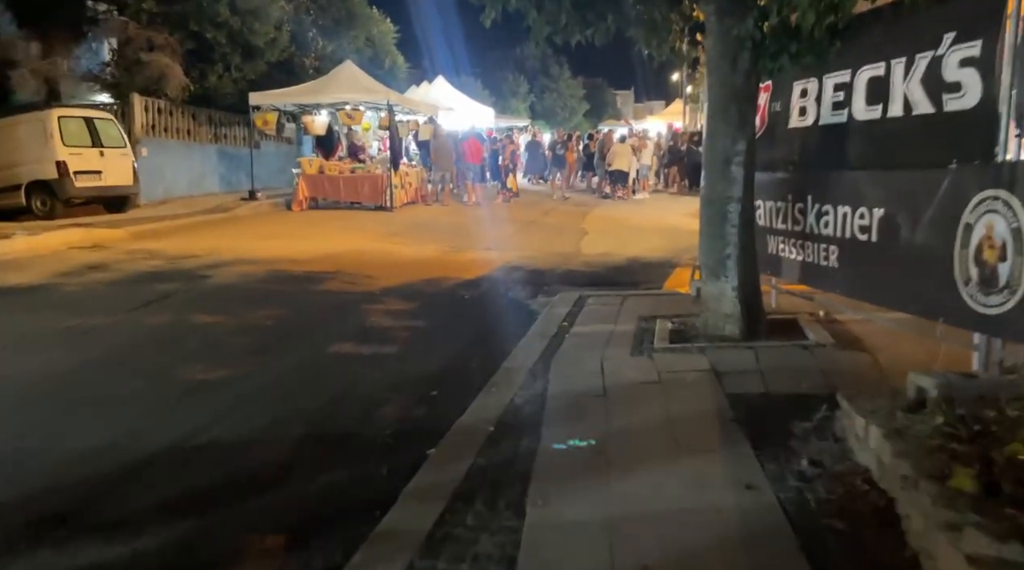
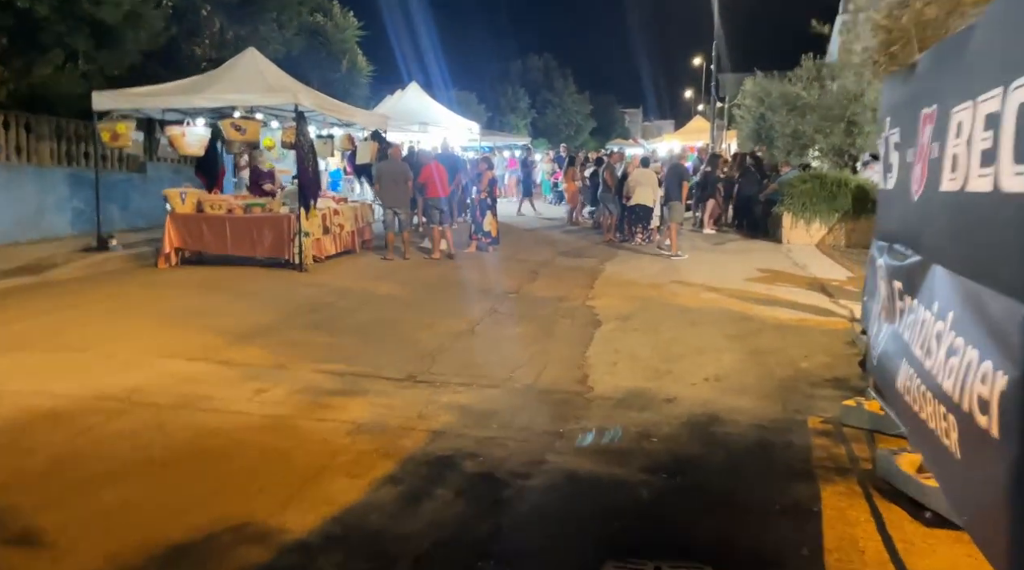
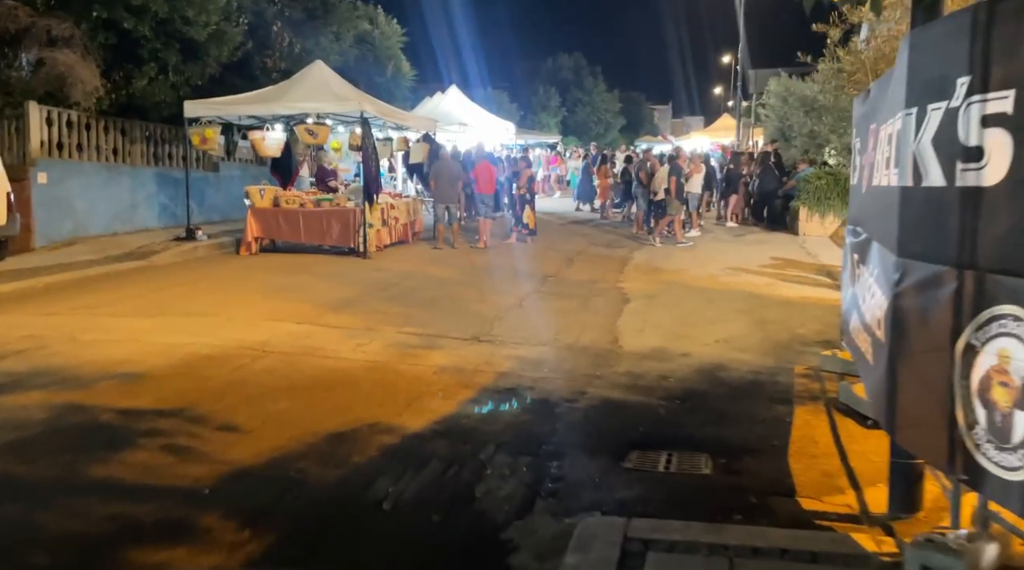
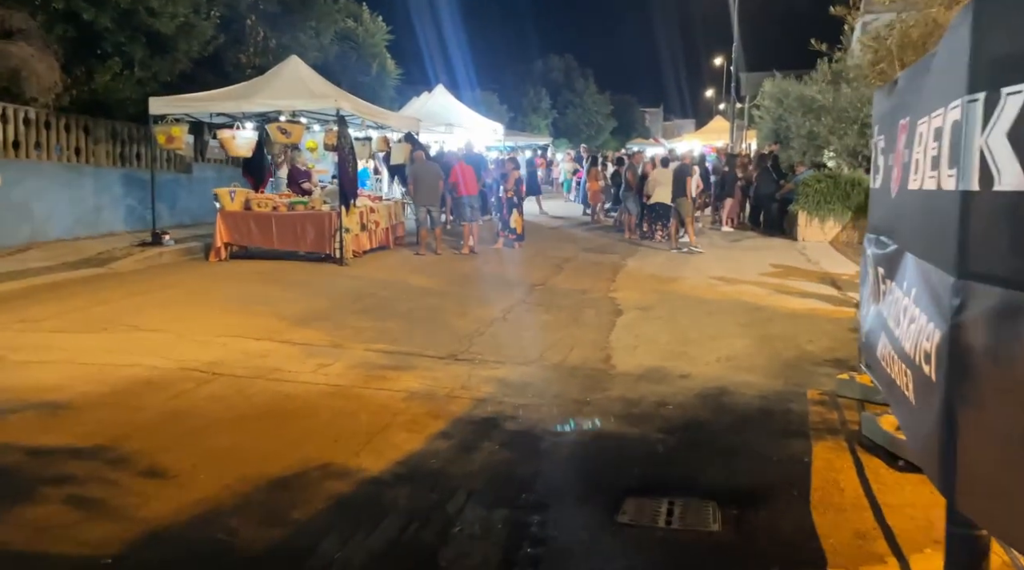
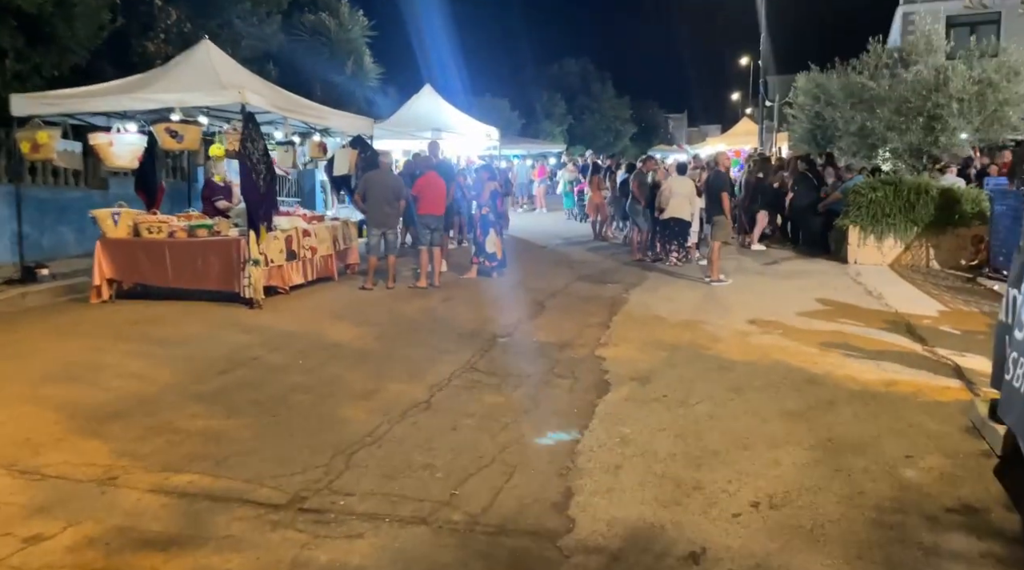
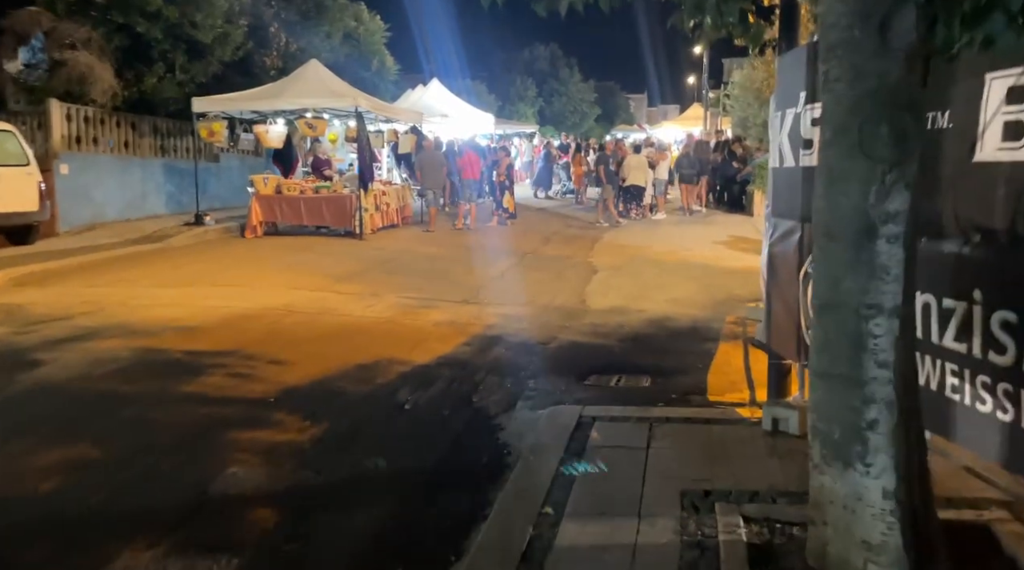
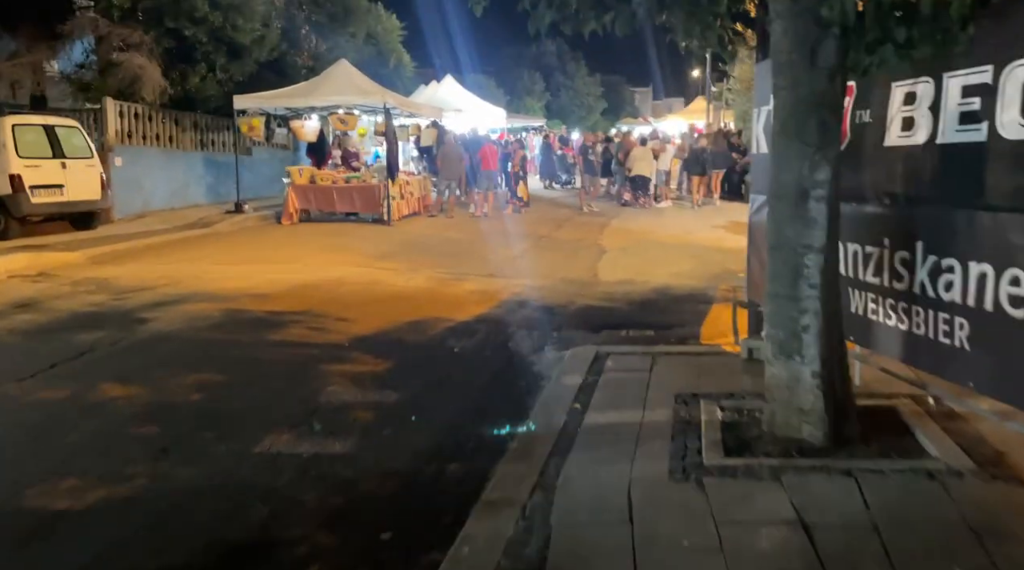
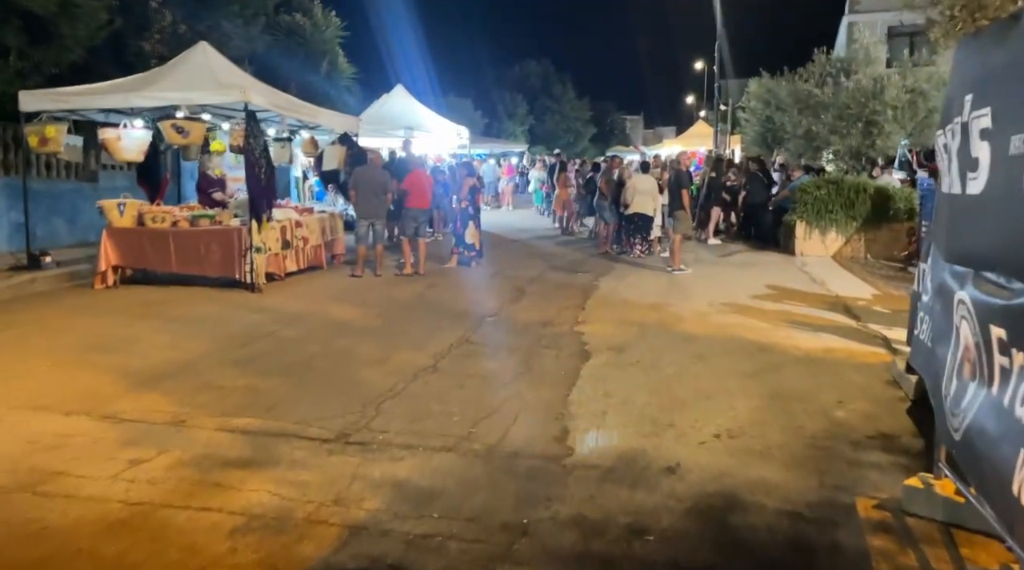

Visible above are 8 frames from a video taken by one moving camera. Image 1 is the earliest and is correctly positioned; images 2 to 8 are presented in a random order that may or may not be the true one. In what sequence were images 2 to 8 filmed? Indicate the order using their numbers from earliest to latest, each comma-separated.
7, 6, 3, 4, 2, 8, 5
